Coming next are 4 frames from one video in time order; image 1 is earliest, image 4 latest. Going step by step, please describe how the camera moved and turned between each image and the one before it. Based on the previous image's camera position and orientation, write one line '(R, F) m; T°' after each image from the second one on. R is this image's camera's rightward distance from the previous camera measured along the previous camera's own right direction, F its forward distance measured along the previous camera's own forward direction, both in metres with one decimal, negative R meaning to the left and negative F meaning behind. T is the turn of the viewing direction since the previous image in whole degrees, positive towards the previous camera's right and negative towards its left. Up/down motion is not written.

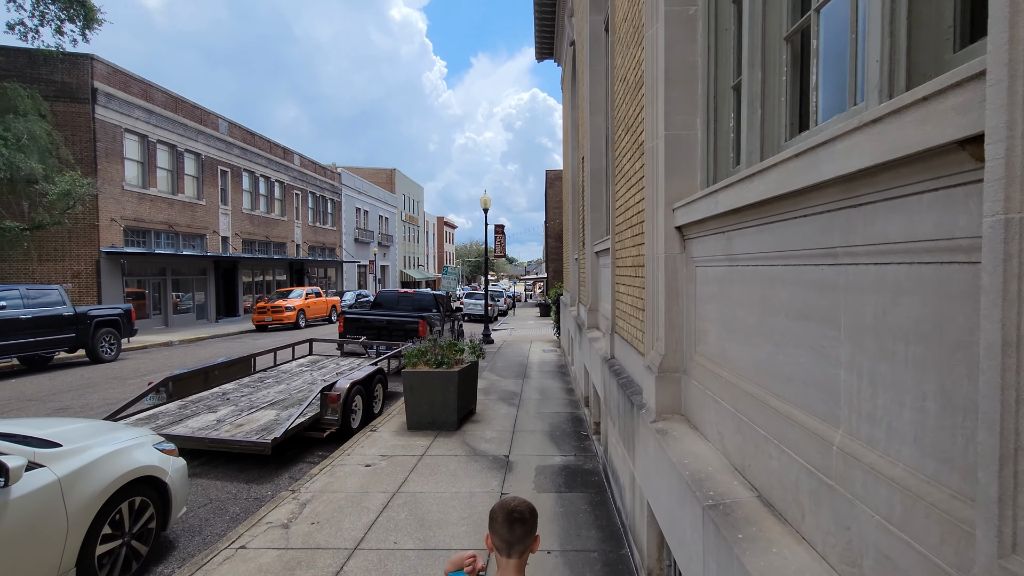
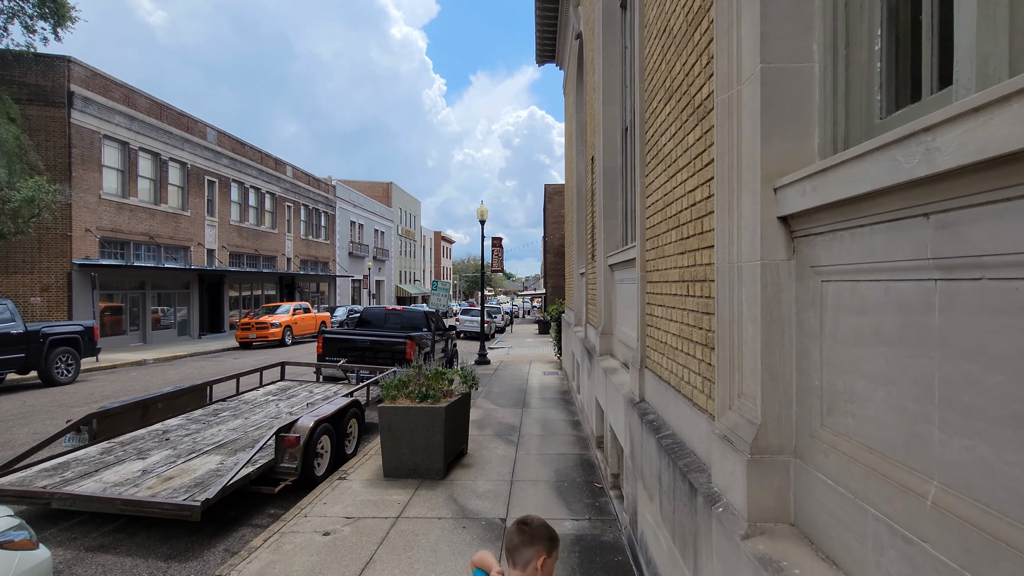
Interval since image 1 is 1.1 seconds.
(0.0, +1.1) m; 0°
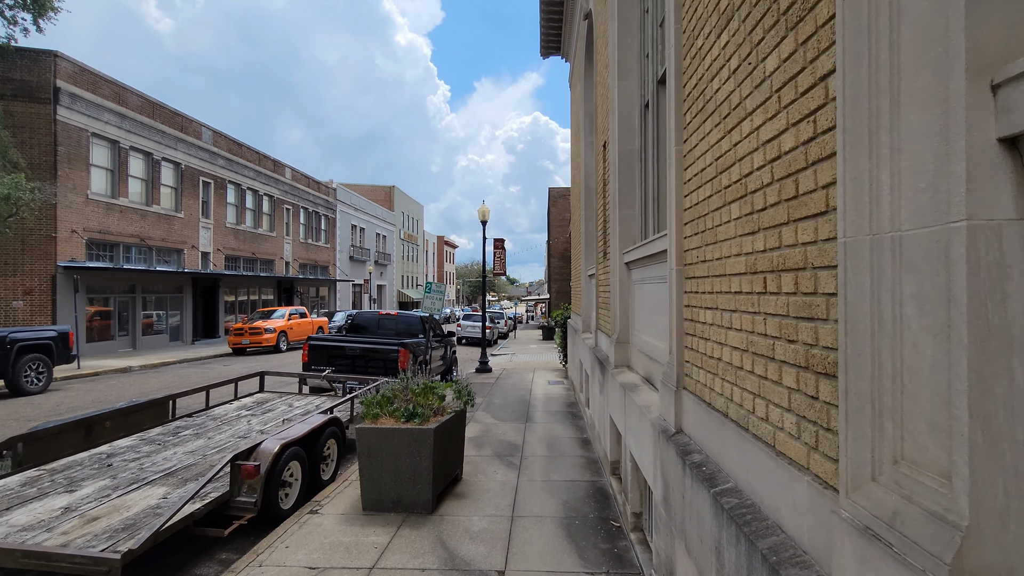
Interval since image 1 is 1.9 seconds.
(0.0, +0.8) m; 0°
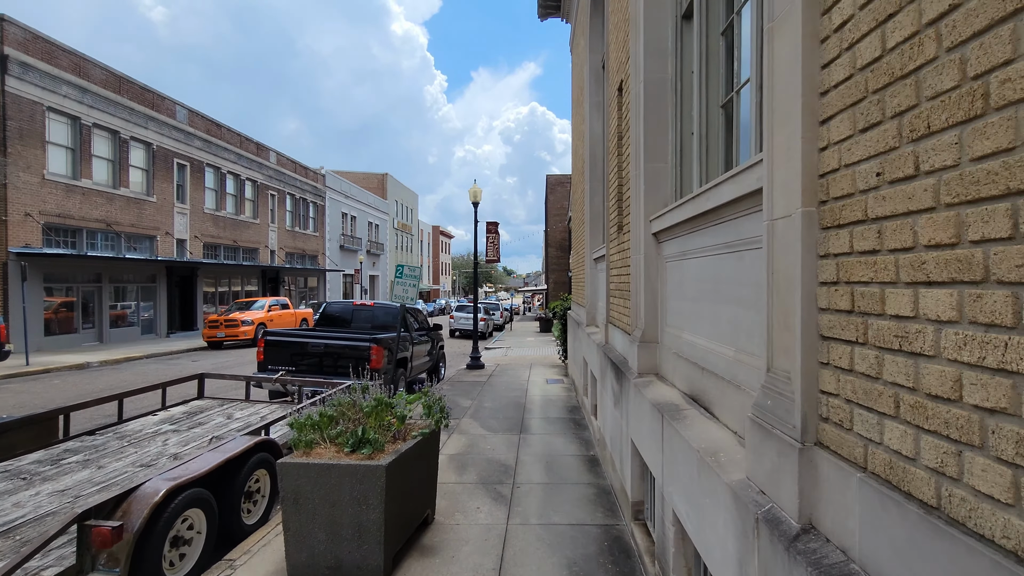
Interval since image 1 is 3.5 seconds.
(+0.1, +1.4) m; 0°
